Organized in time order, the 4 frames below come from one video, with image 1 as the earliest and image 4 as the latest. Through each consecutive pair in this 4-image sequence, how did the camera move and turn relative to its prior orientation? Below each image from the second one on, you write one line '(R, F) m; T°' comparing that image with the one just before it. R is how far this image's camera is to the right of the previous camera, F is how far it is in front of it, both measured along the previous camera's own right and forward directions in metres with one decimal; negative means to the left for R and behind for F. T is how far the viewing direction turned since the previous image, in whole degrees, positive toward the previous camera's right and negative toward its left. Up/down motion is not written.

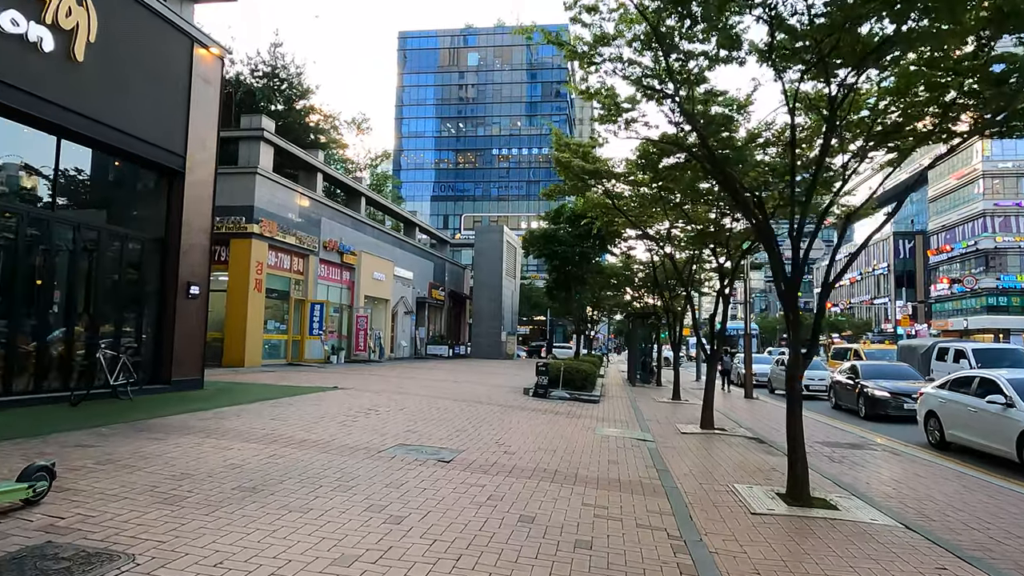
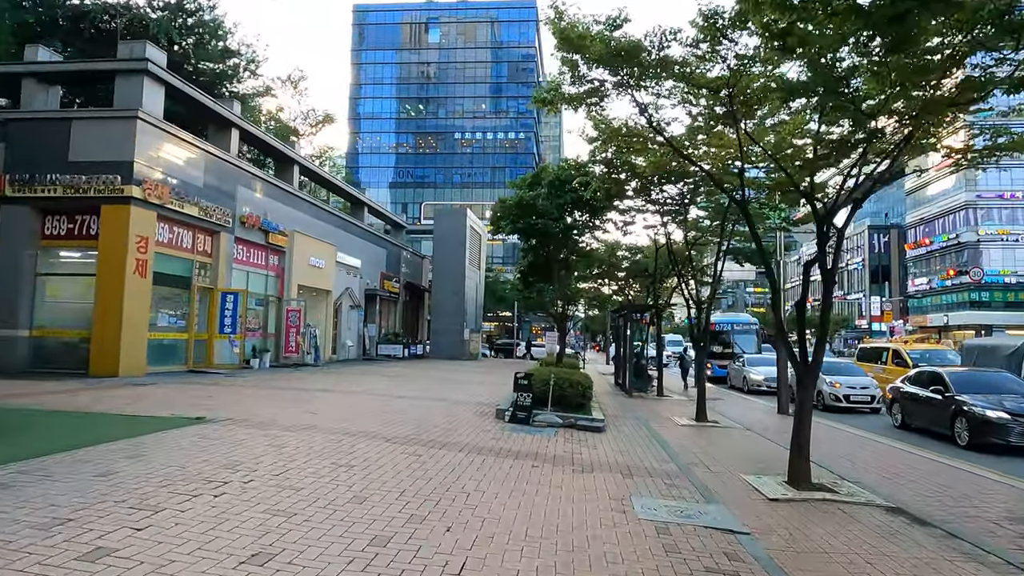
(-0.1, +5.3) m; +3°
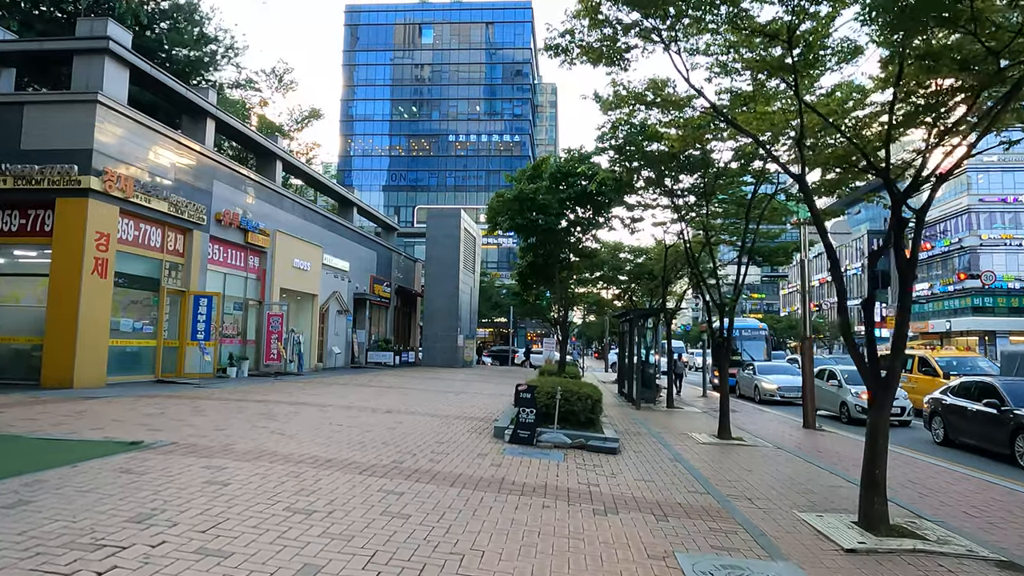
(-0.1, +1.6) m; +1°
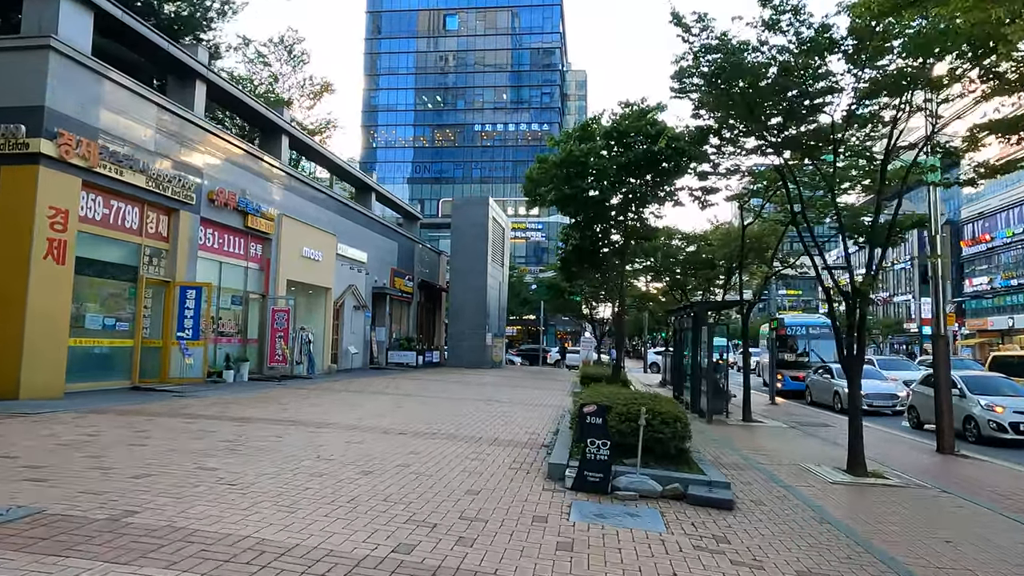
(-0.4, +3.2) m; -2°
